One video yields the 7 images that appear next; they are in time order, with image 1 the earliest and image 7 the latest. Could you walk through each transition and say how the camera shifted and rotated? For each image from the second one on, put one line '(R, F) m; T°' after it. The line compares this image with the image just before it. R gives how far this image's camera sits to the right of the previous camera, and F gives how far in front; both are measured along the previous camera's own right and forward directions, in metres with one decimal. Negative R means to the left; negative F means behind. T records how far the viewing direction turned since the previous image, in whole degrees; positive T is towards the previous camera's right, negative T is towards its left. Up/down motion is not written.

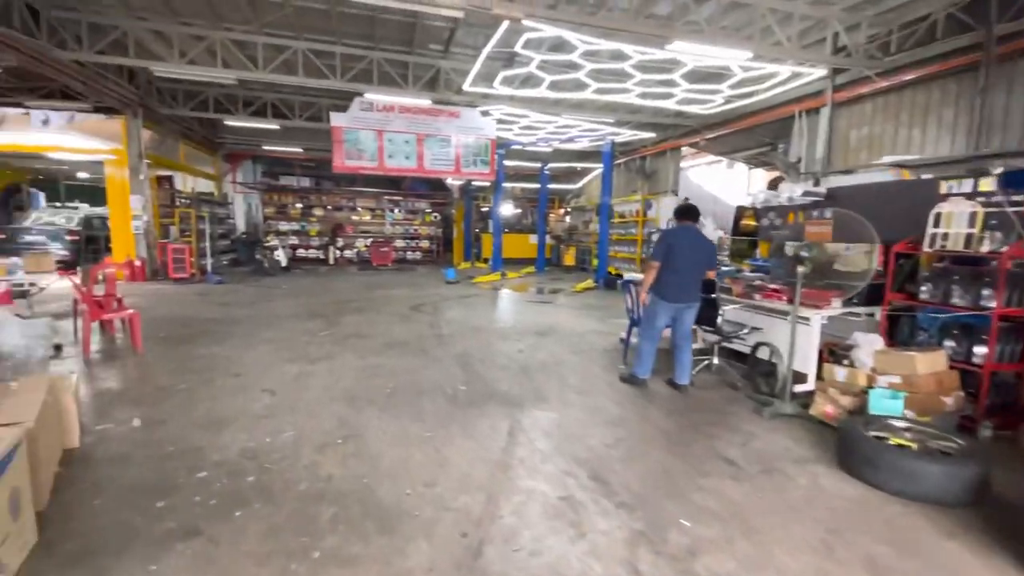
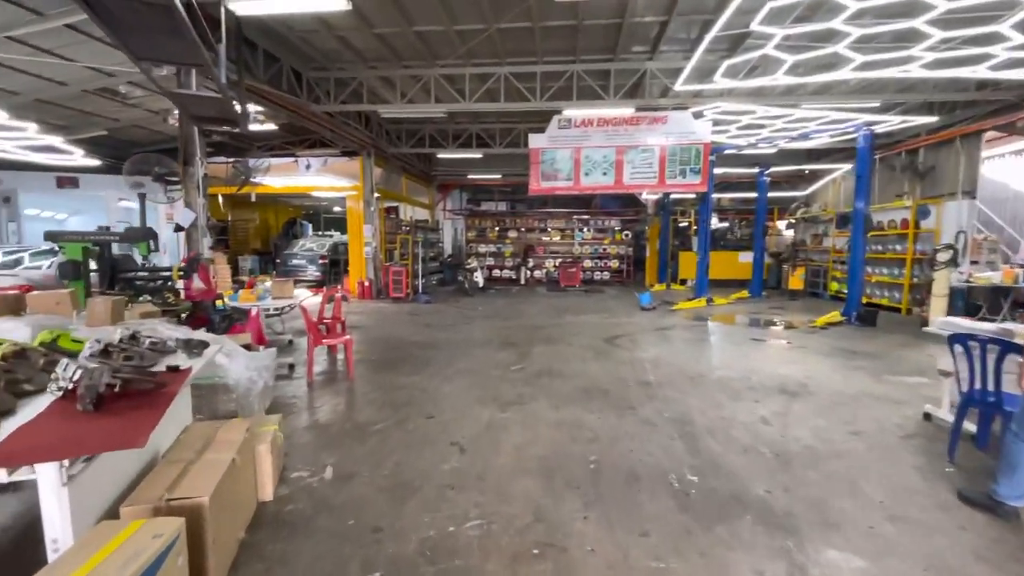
(-0.4, +0.8) m; -22°
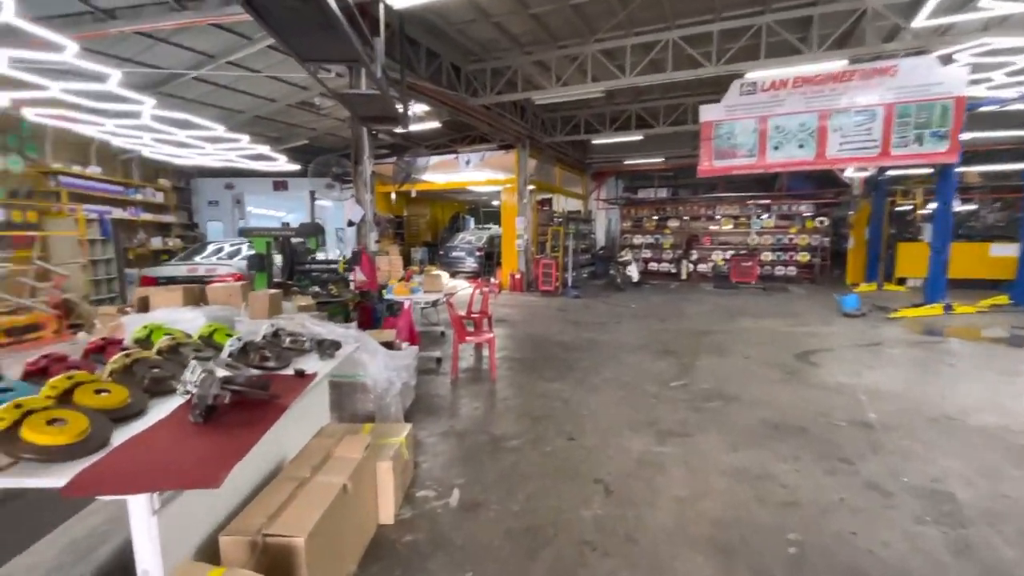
(0.0, +0.6) m; -18°
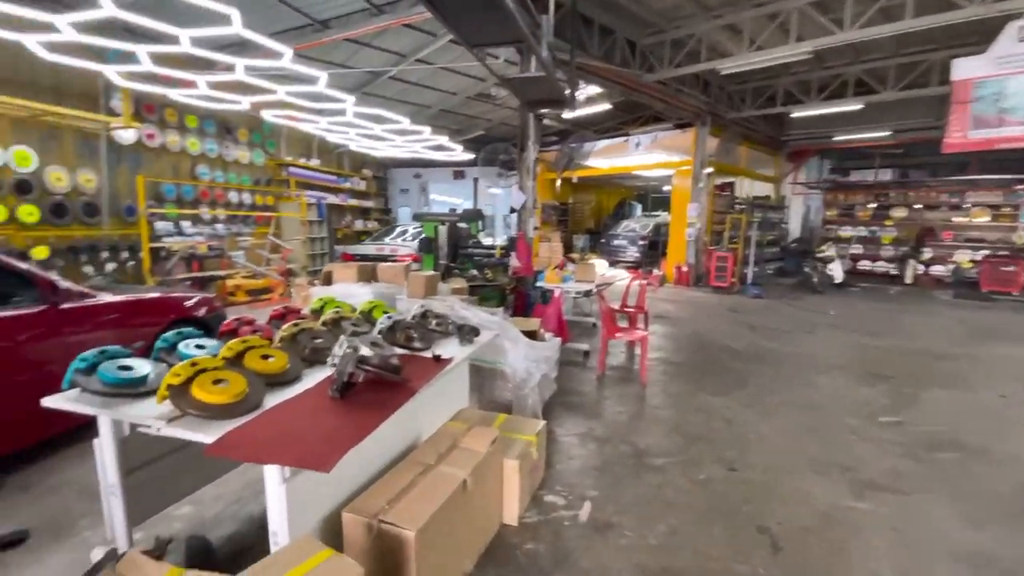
(+0.1, +0.3) m; -20°
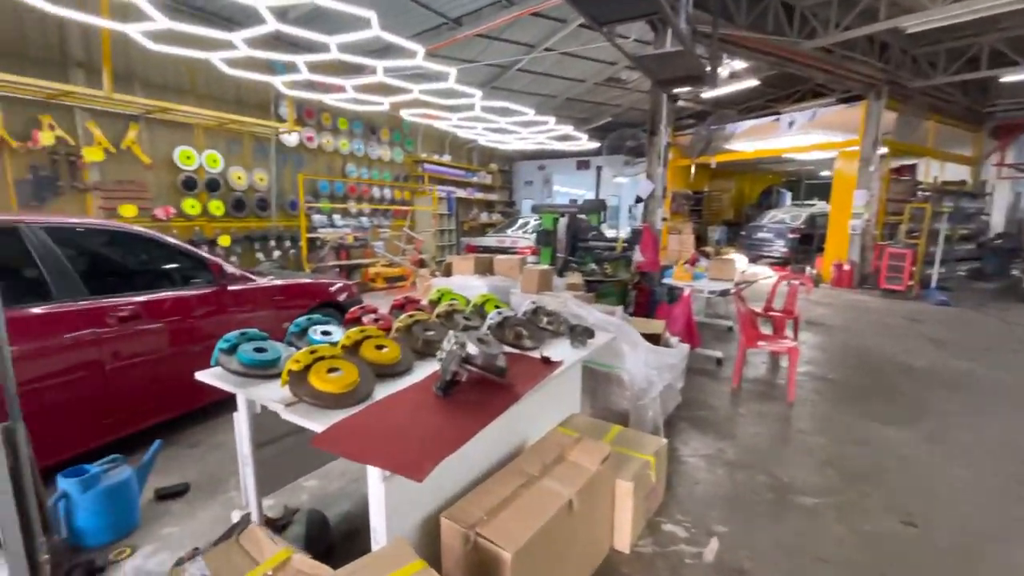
(0.0, +0.2) m; -15°
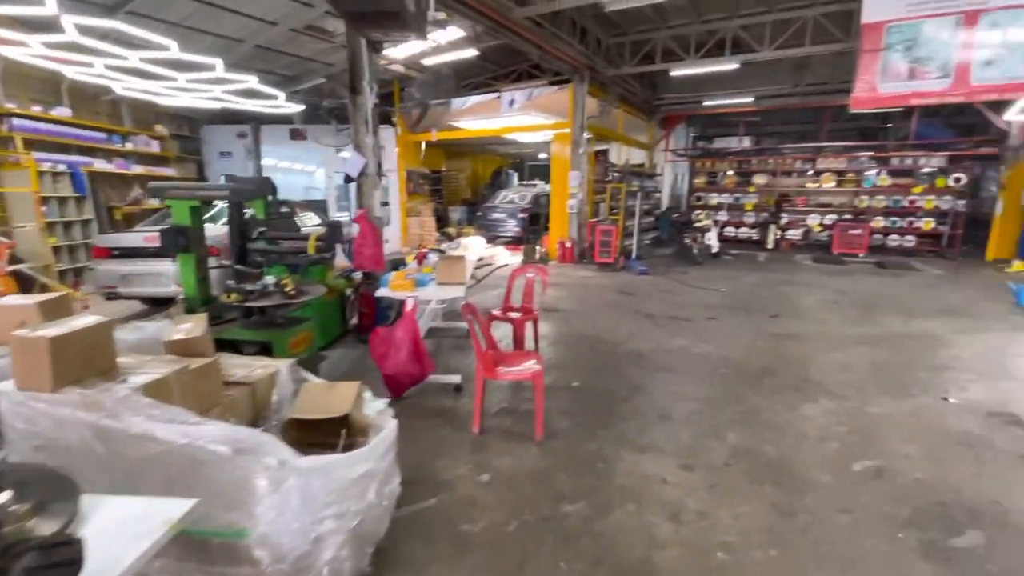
(+0.7, +1.1) m; +29°
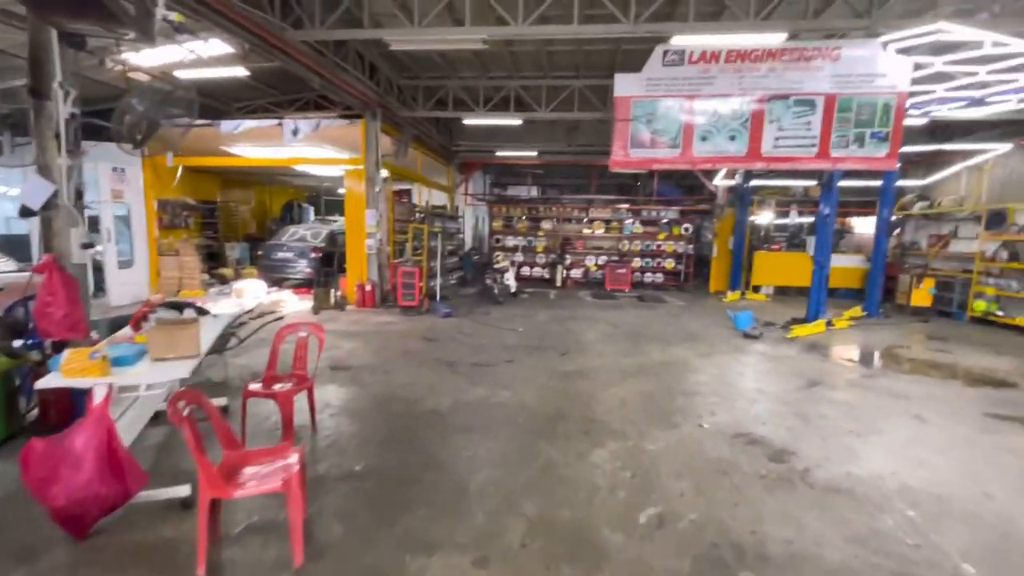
(+0.2, +0.3) m; +23°
